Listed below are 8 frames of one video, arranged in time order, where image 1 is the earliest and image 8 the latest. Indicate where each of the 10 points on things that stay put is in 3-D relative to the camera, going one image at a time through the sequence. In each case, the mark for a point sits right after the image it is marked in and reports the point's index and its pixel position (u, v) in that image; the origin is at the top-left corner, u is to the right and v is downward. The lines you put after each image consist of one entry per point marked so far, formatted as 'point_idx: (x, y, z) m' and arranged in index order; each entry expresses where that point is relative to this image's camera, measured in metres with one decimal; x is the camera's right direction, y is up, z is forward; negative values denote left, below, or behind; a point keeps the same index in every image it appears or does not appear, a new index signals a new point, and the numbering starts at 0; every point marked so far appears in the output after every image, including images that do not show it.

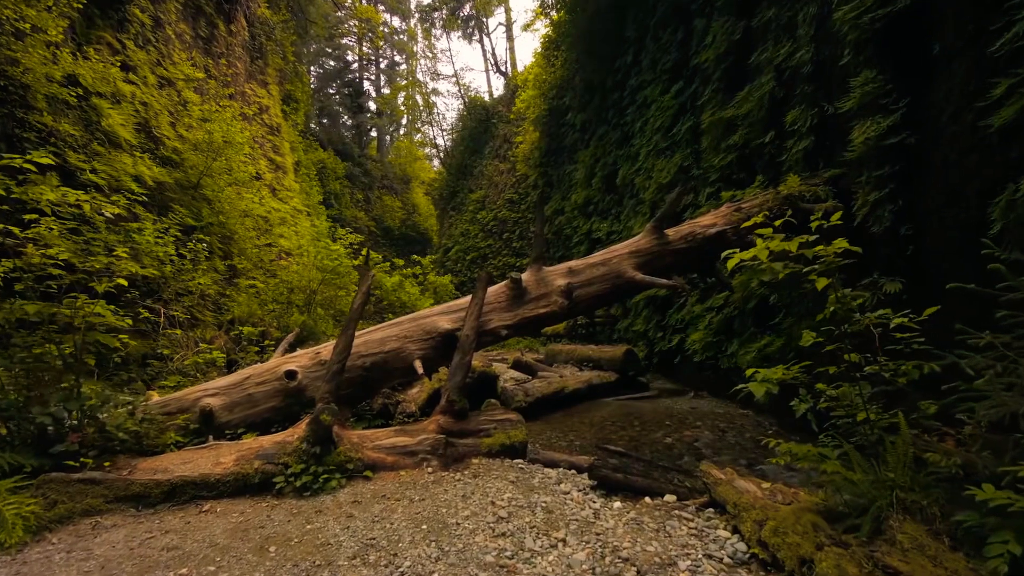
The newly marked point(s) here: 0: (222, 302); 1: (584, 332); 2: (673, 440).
0: (-4.2, -0.2, +7.6) m
1: (+1.4, -0.9, +10.3) m
2: (+1.4, -1.3, +4.5) m
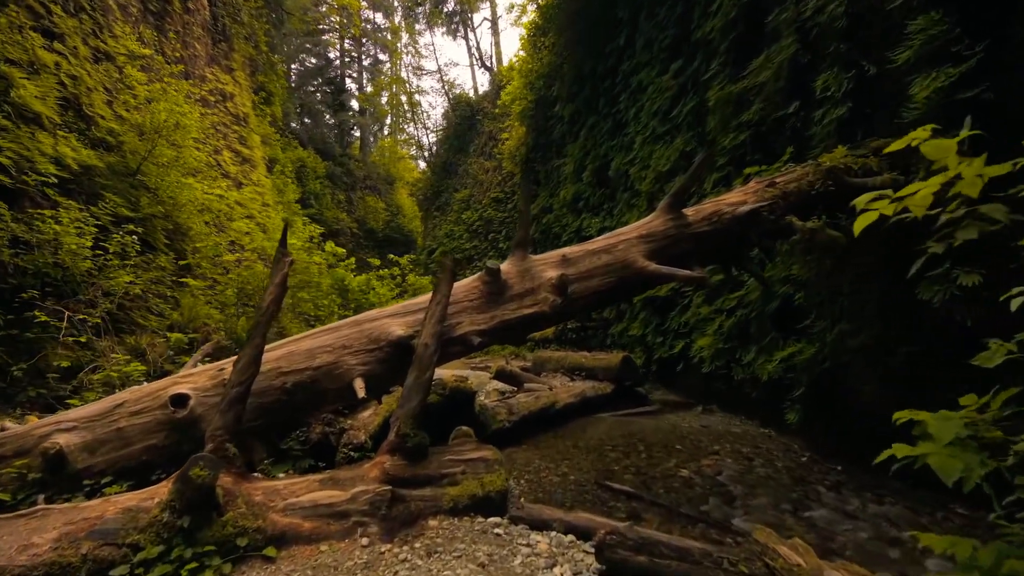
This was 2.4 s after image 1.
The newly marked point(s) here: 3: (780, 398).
0: (-4.5, -0.2, +6.6) m
1: (+1.1, -0.9, +9.4) m
2: (+1.3, -1.3, +3.6) m
3: (+2.5, -1.0, +4.8) m
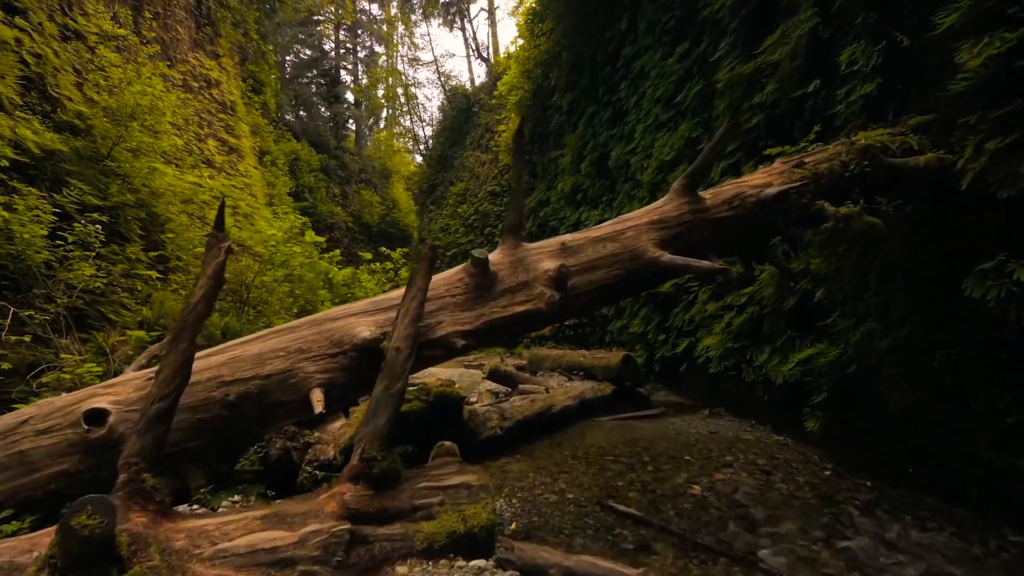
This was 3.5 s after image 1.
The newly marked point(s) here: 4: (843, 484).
0: (-4.5, -0.1, +6.2) m
1: (+1.1, -0.8, +9.0) m
2: (+1.2, -1.3, +3.2) m
3: (+2.4, -1.0, +4.4) m
4: (+2.2, -1.3, +3.4) m
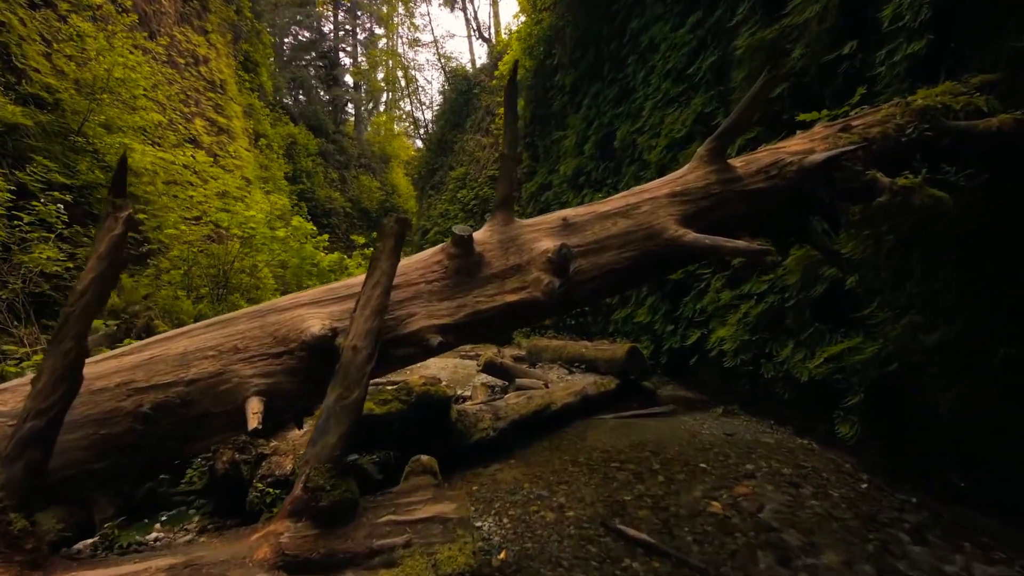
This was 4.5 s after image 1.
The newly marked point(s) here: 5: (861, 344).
0: (-4.5, 0.0, +5.7) m
1: (+1.0, -0.6, +8.6) m
2: (+1.2, -1.2, +2.8) m
3: (+2.4, -0.9, +4.0) m
4: (+2.1, -1.2, +2.9) m
5: (+2.4, -0.4, +3.5) m
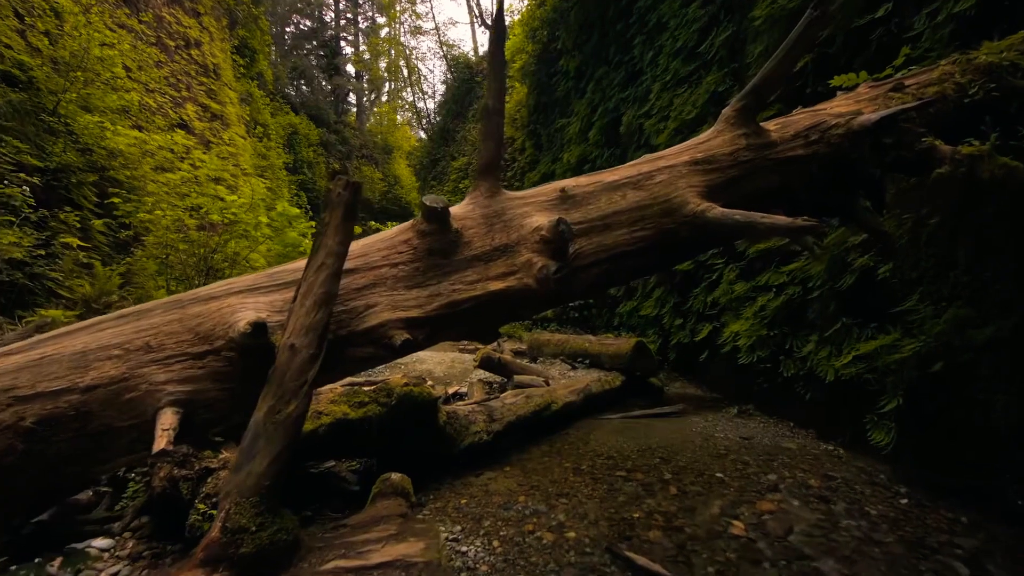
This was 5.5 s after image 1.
0: (-4.6, +0.2, +5.4) m
1: (+1.0, -0.5, +8.2) m
2: (+1.1, -1.1, +2.4) m
3: (+2.4, -0.8, +3.6) m
4: (+2.1, -1.2, +2.6) m
5: (+2.3, -0.3, +3.1) m
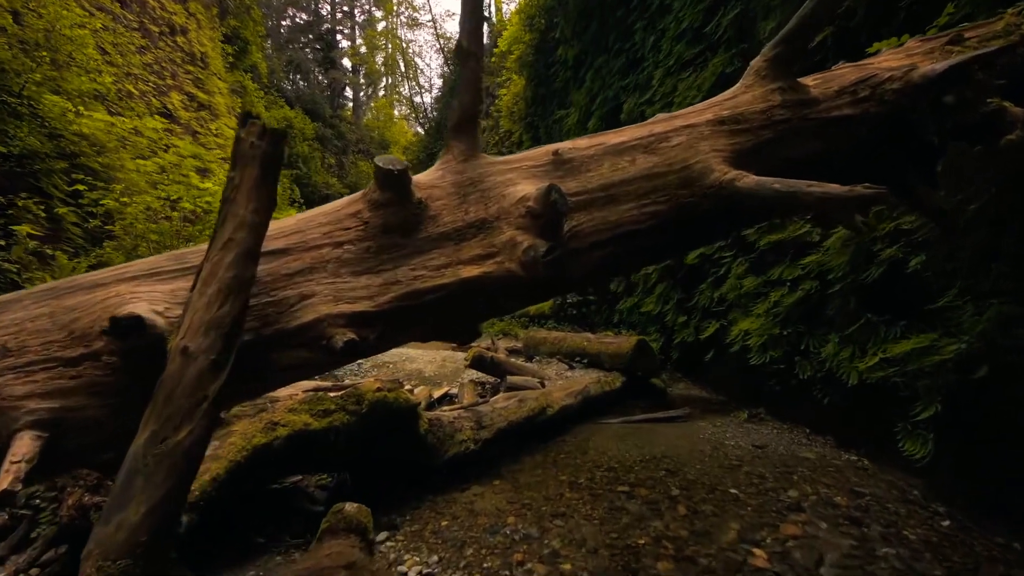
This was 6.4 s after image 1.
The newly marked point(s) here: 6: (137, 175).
0: (-4.6, +0.2, +5.1) m
1: (+1.0, -0.4, +7.9) m
2: (+1.1, -1.1, +2.1) m
3: (+2.3, -0.8, +3.3) m
4: (+2.0, -1.1, +2.2) m
5: (+2.3, -0.3, +2.8) m
6: (-4.6, +1.4, +6.2) m
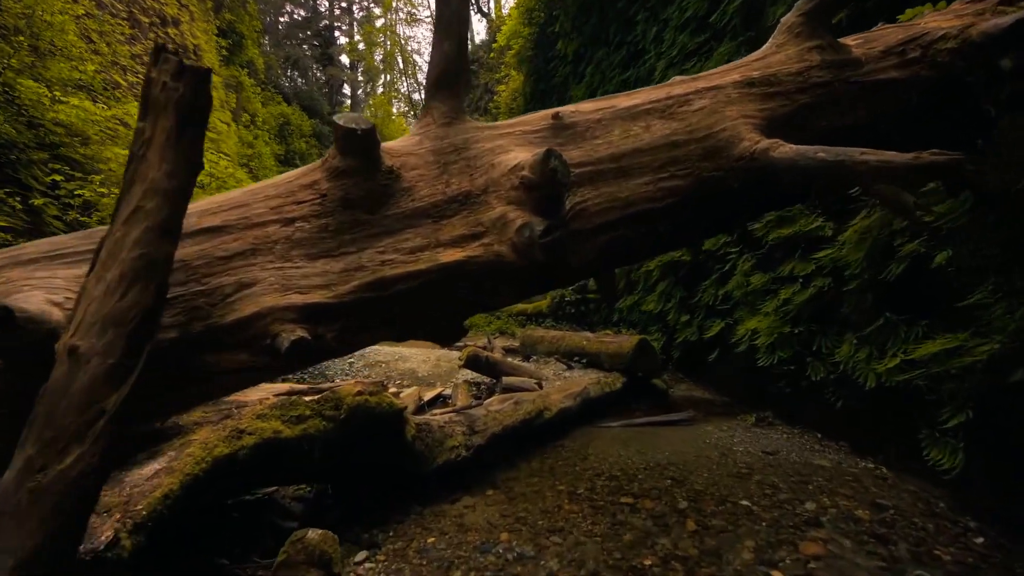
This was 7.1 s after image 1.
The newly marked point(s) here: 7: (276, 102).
0: (-4.7, +0.3, +4.8) m
1: (+0.9, -0.4, +7.7) m
2: (+1.0, -1.1, +1.9) m
3: (+2.3, -0.8, +3.1) m
4: (+2.0, -1.1, +2.0) m
5: (+2.2, -0.3, +2.5) m
6: (-4.6, +1.4, +6.0) m
7: (-8.2, +6.4, +17.4) m
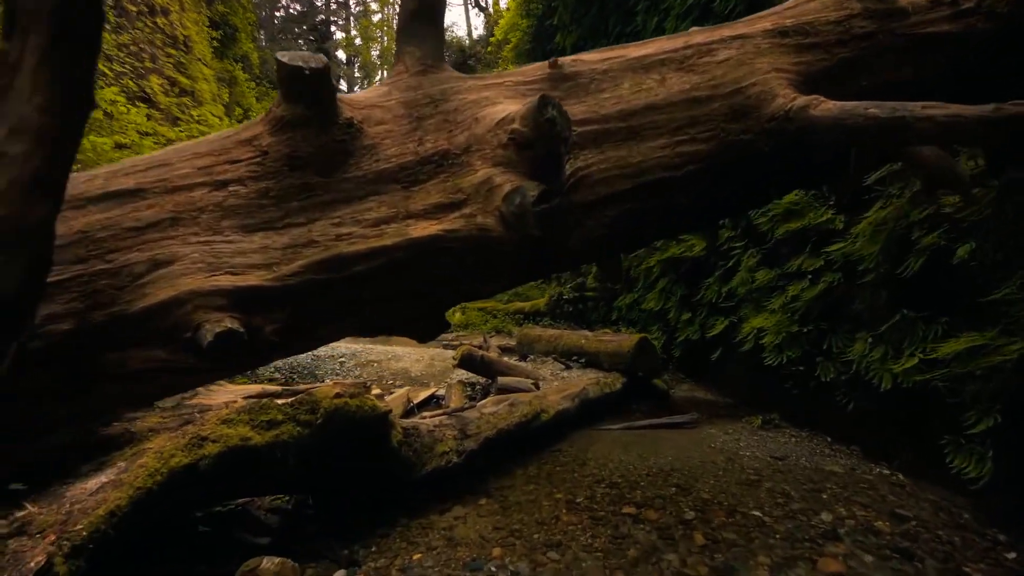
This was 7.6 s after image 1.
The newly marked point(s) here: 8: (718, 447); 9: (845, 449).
0: (-4.7, +0.3, +4.6) m
1: (+0.9, -0.3, +7.5) m
2: (+1.0, -1.0, +1.7) m
3: (+2.2, -0.7, +2.9) m
4: (+2.0, -1.1, +1.9) m
5: (+2.2, -0.2, +2.4) m
6: (-4.6, +1.5, +5.8) m
7: (-8.3, +6.5, +17.1) m
8: (+1.4, -1.0, +3.4) m
9: (+2.1, -1.0, +3.3) m
